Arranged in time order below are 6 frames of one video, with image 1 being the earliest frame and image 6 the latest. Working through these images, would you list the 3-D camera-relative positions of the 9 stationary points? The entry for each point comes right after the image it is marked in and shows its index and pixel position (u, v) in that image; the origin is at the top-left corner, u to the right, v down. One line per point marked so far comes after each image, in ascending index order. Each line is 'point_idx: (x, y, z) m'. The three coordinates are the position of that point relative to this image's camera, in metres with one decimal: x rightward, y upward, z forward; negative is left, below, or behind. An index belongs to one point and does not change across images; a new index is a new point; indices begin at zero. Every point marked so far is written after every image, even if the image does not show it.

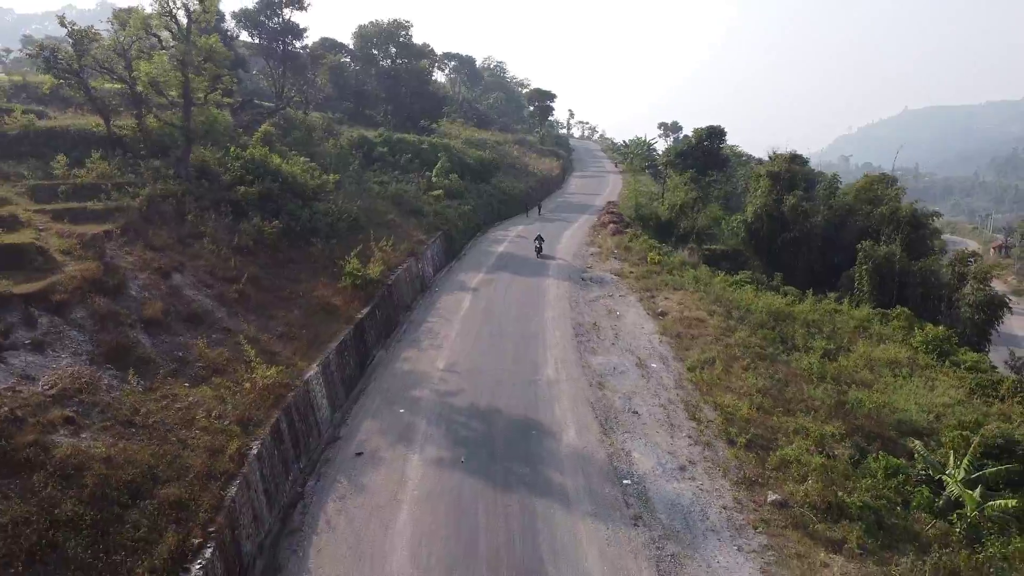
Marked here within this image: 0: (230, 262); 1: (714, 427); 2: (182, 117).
0: (-7.2, +0.7, +13.9) m
1: (+4.1, -2.8, +11.0) m
2: (-10.4, +5.5, +17.3) m
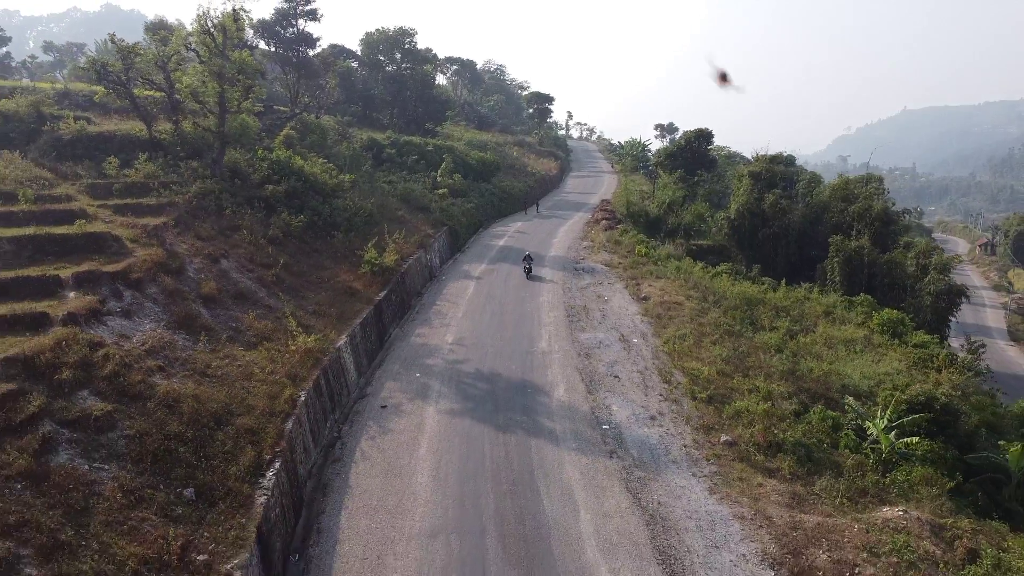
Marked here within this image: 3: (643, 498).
0: (-7.2, +1.1, +15.9) m
1: (+4.1, -2.3, +13.0) m
2: (-10.5, +5.9, +19.3) m
3: (+2.3, -3.7, +9.5) m
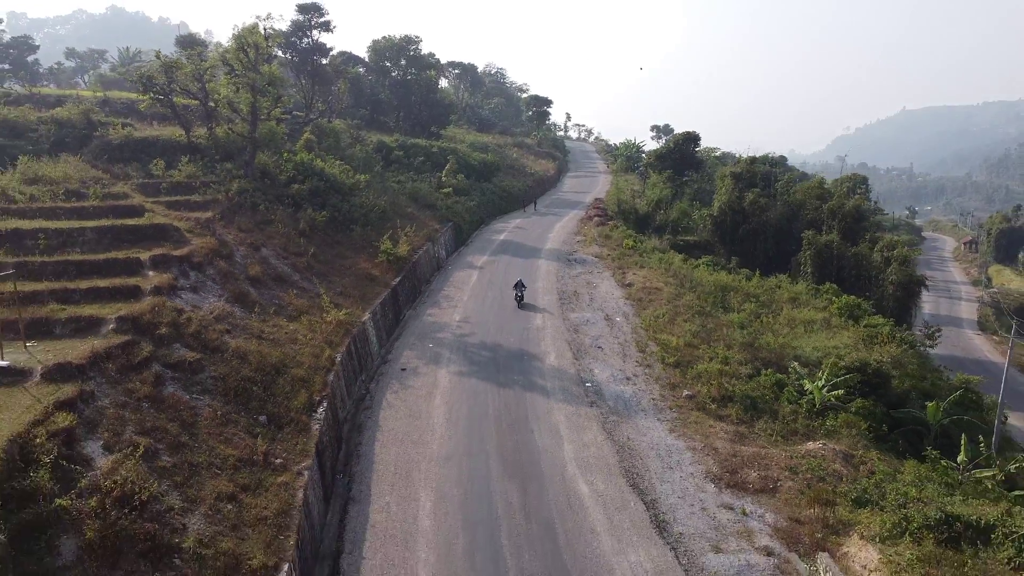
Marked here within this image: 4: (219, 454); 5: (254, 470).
0: (-7.2, +1.6, +18.2) m
1: (+4.0, -1.9, +15.4) m
2: (-10.5, +6.4, +21.7) m
3: (+2.3, -3.2, +11.8) m
4: (-4.7, -2.7, +8.7) m
5: (-4.2, -2.9, +8.8) m
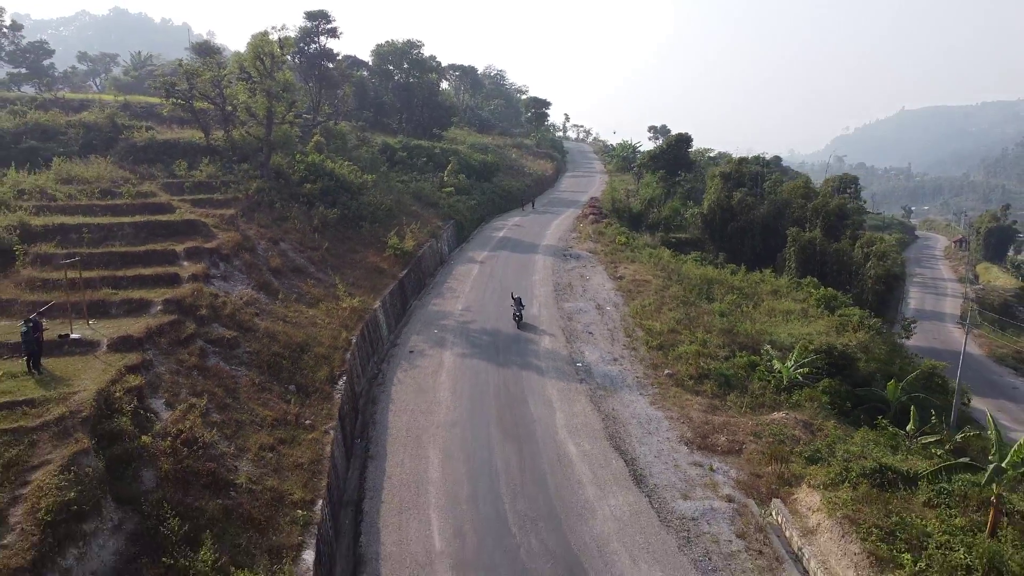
0: (-7.3, +1.9, +19.7) m
1: (+4.0, -1.6, +16.8) m
2: (-10.5, +6.7, +23.1) m
3: (+2.2, -2.9, +13.3) m
4: (-4.8, -2.4, +10.2) m
5: (-4.2, -2.6, +10.3) m
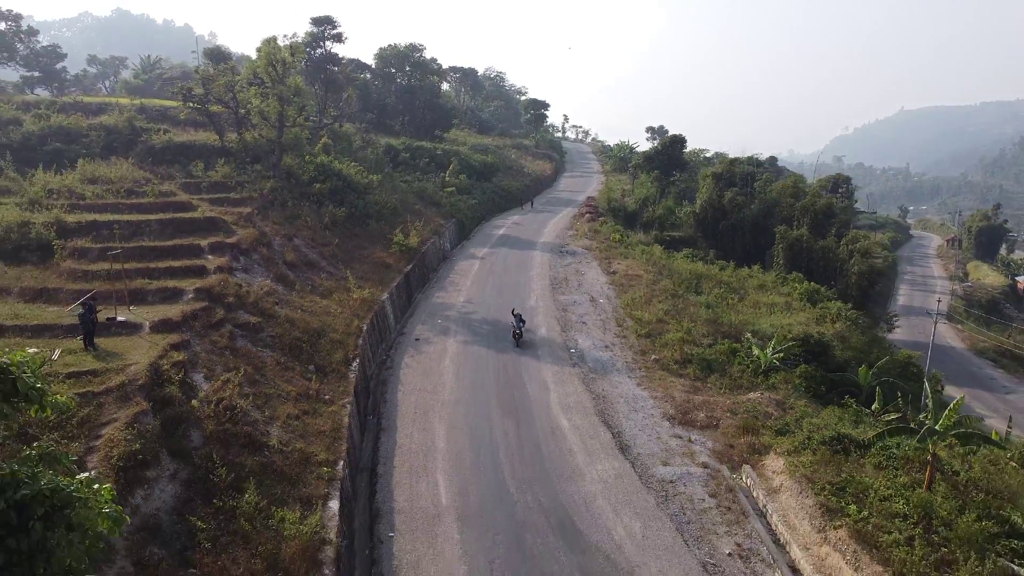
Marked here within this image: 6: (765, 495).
0: (-7.3, +2.1, +20.9) m
1: (+3.9, -1.3, +18.1) m
2: (-10.6, +6.9, +24.3) m
3: (+2.2, -2.6, +14.5) m
4: (-4.8, -2.1, +11.4) m
5: (-4.3, -2.4, +11.5) m
6: (+4.9, -4.0, +10.6) m
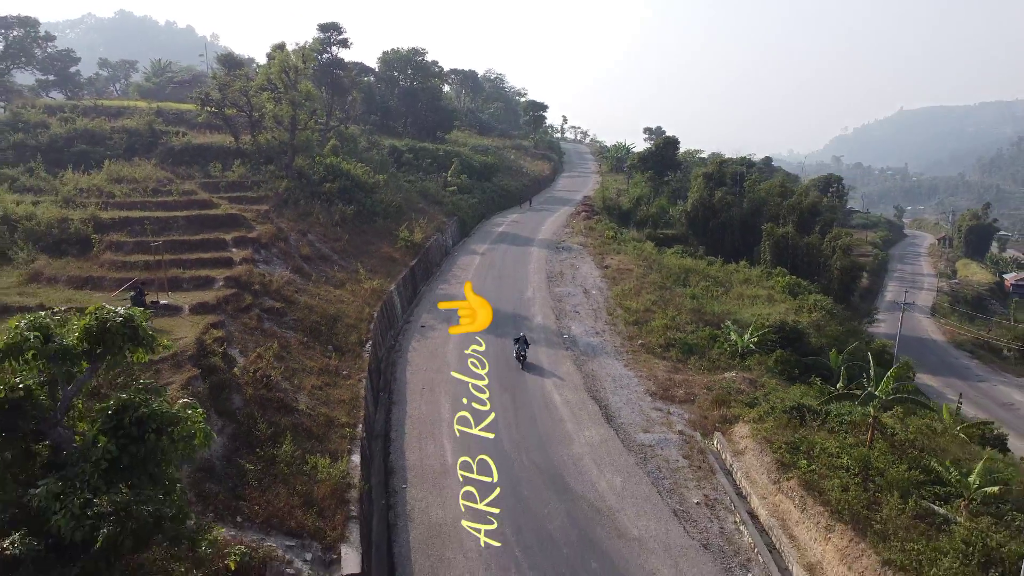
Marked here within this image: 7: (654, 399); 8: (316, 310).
0: (-7.4, +2.4, +22.4) m
1: (+3.9, -1.0, +19.5) m
2: (-10.7, +7.2, +25.8) m
3: (+2.1, -2.3, +16.0) m
4: (-4.9, -1.8, +12.9) m
5: (-4.3, -2.1, +13.0) m
6: (+4.9, -3.7, +12.1) m
7: (+3.8, -3.0, +14.5) m
8: (-5.6, -0.6, +15.3) m
